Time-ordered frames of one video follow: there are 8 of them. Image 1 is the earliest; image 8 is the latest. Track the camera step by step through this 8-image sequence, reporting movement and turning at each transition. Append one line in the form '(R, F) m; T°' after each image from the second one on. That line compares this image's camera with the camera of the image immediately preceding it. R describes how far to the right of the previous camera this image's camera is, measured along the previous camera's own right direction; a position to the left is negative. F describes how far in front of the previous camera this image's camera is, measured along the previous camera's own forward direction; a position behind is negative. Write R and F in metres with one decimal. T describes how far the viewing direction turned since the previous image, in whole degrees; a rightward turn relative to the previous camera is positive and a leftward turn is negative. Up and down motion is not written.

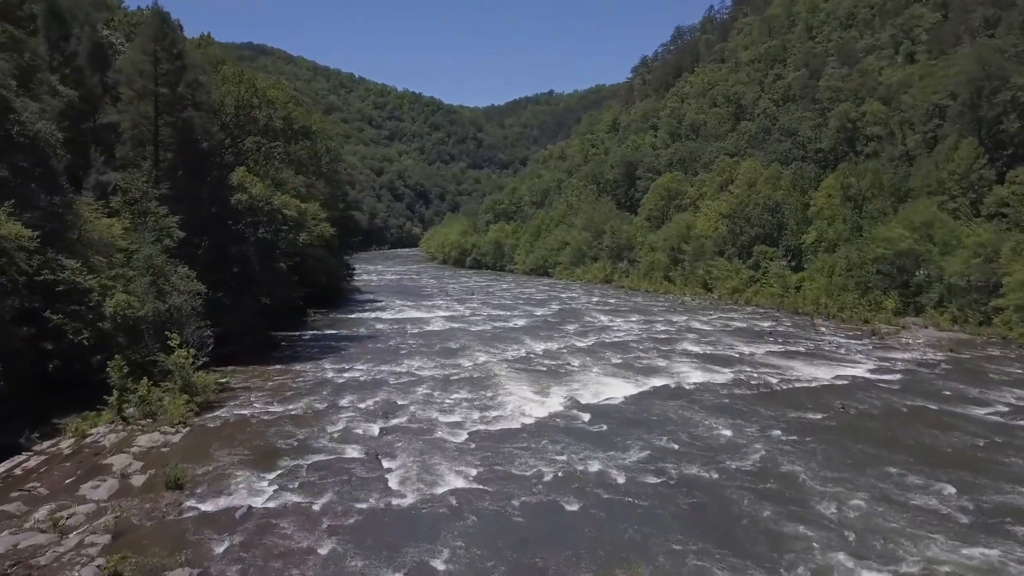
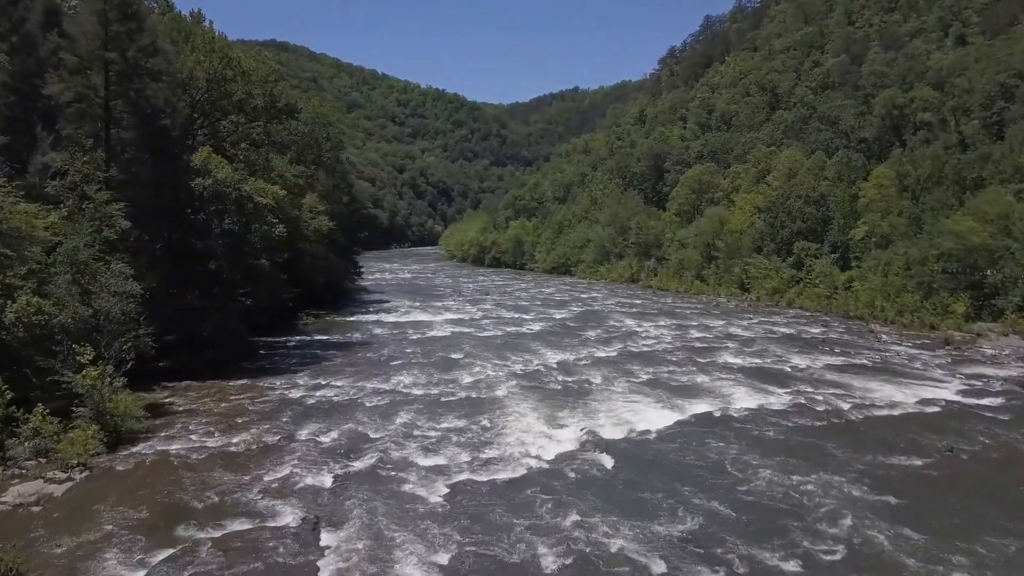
(+0.5, +4.4) m; -2°
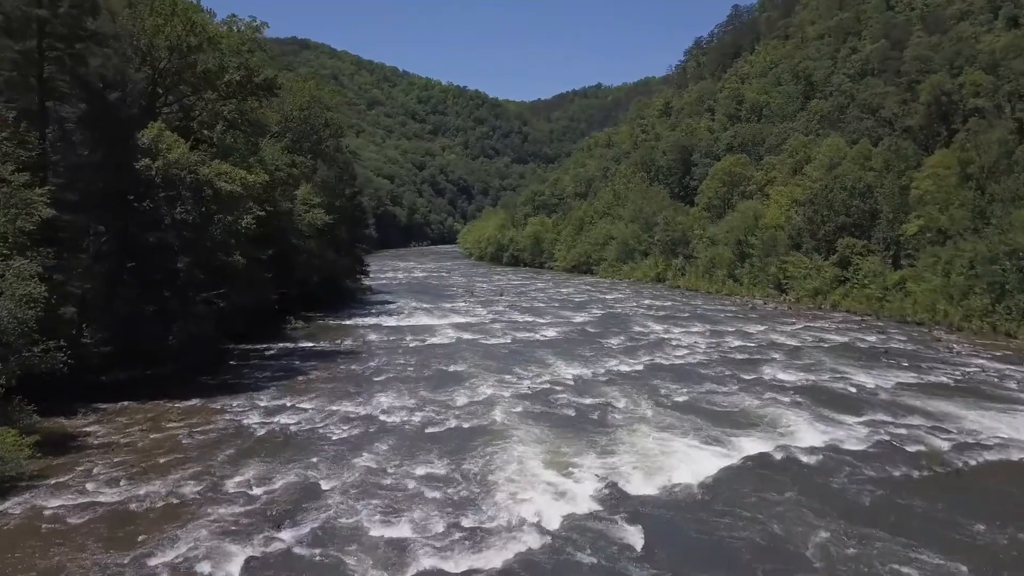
(+0.4, +4.0) m; -2°
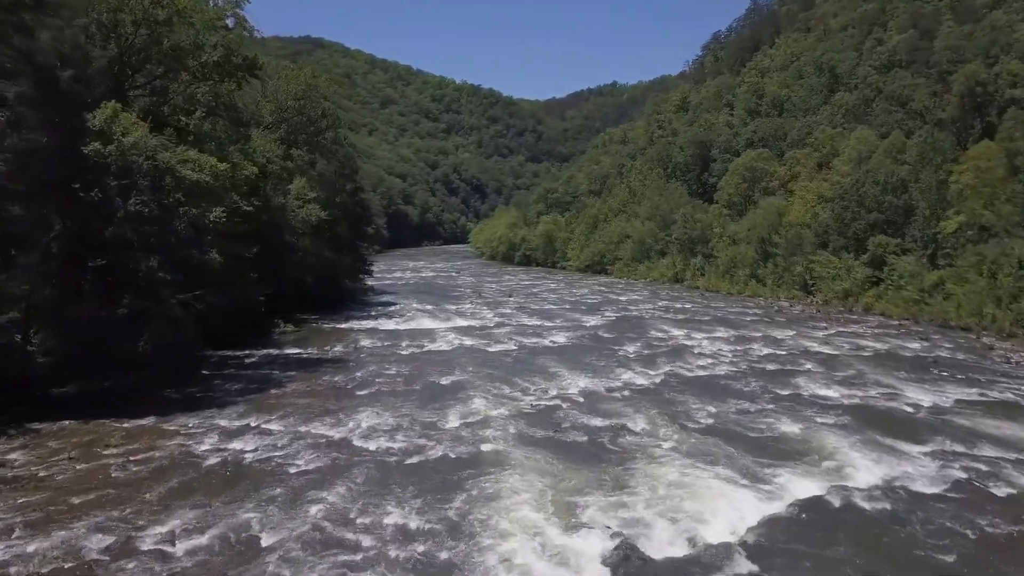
(+0.3, +2.6) m; -1°
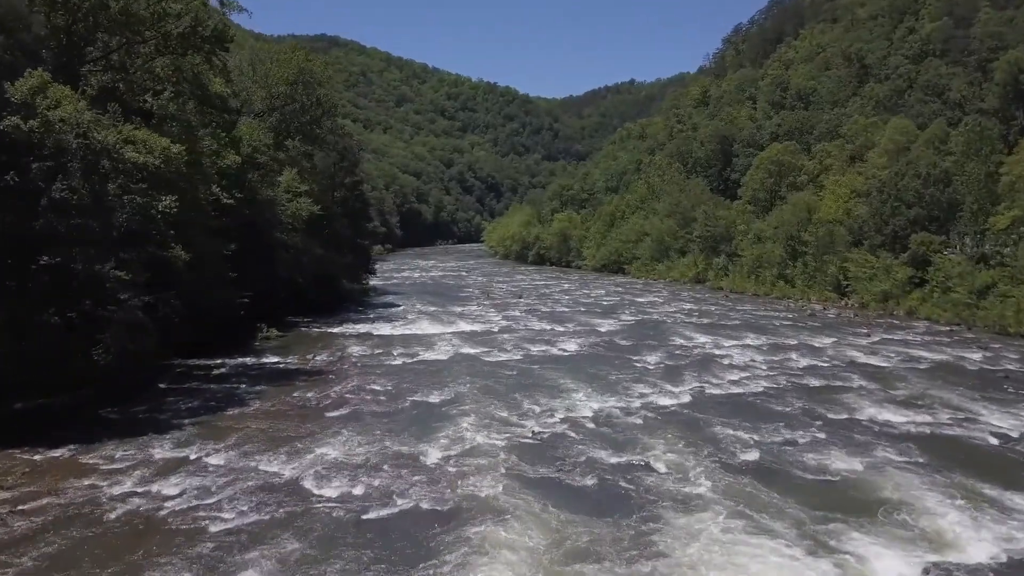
(+0.3, +3.0) m; -1°
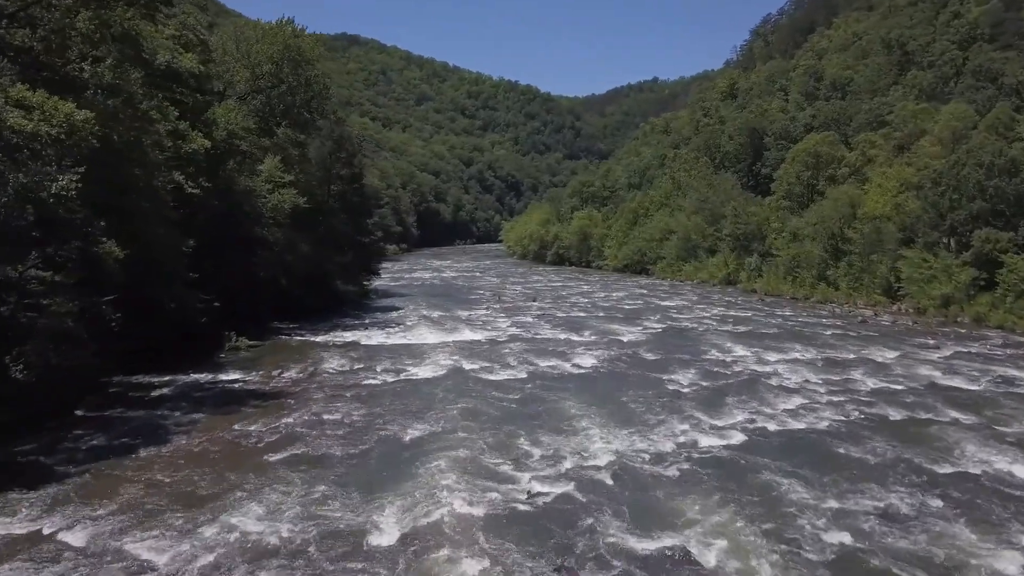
(+0.4, +3.9) m; -2°
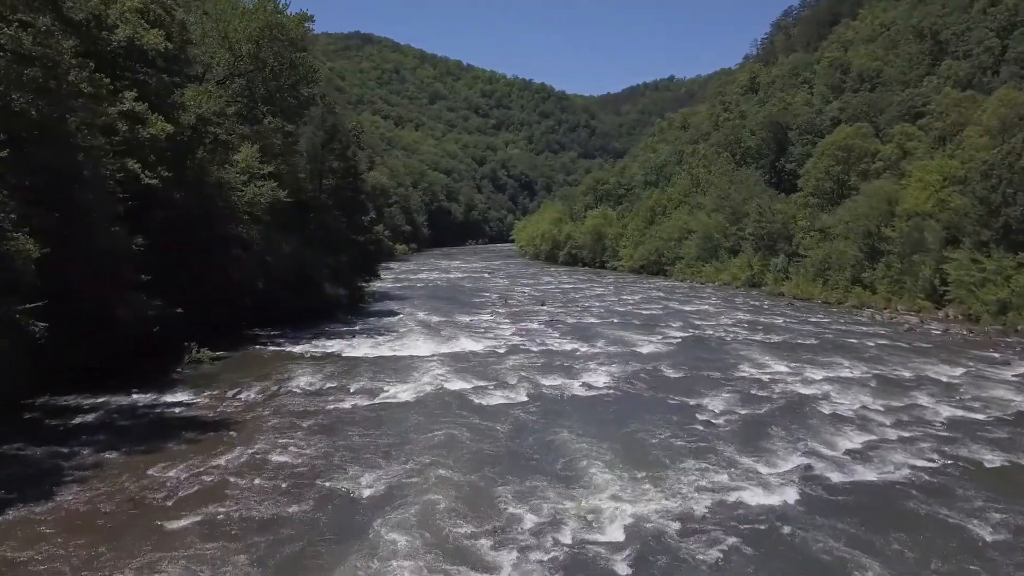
(+0.4, +3.2) m; -1°
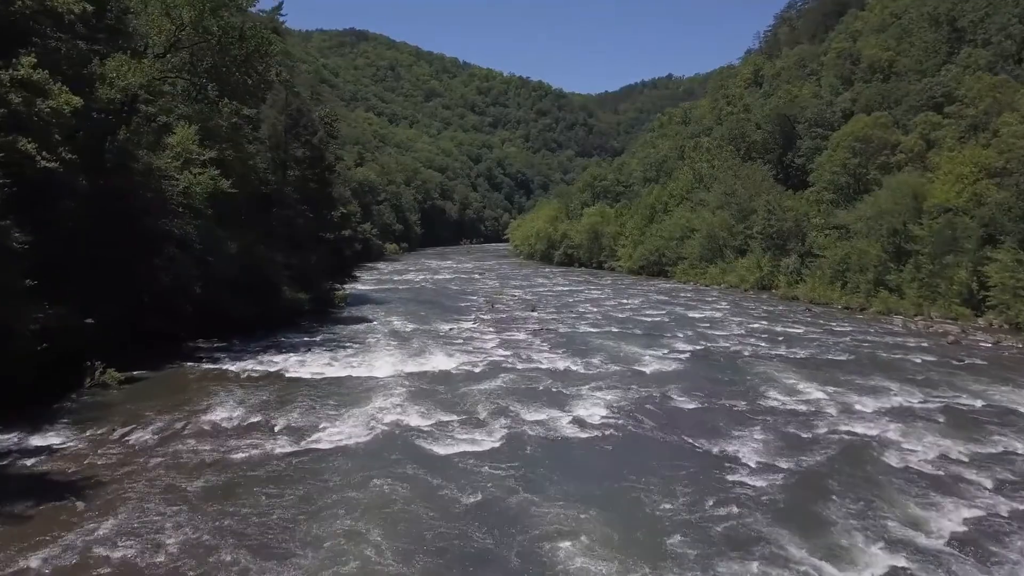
(+0.4, +3.8) m; 0°
